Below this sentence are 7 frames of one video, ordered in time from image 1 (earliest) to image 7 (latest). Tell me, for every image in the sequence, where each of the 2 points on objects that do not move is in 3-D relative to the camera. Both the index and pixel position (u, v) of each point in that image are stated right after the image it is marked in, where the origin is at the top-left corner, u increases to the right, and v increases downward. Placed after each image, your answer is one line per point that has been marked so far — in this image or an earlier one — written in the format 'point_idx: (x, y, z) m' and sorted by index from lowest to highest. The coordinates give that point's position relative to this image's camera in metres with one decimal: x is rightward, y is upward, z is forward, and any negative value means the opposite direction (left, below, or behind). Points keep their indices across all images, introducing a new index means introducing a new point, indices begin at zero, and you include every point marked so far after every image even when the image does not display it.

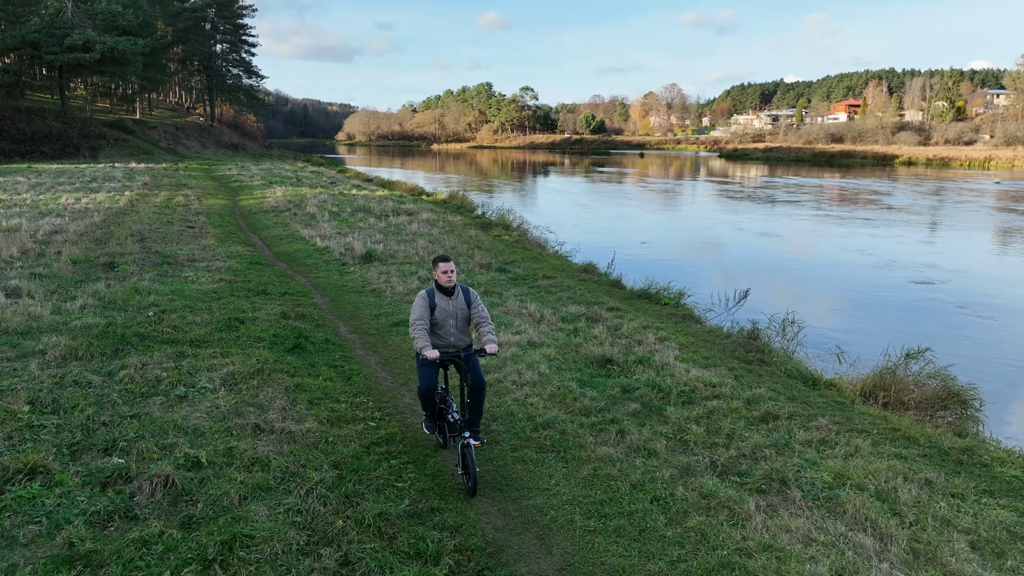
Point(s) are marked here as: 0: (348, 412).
0: (-1.4, -1.0, +6.1) m
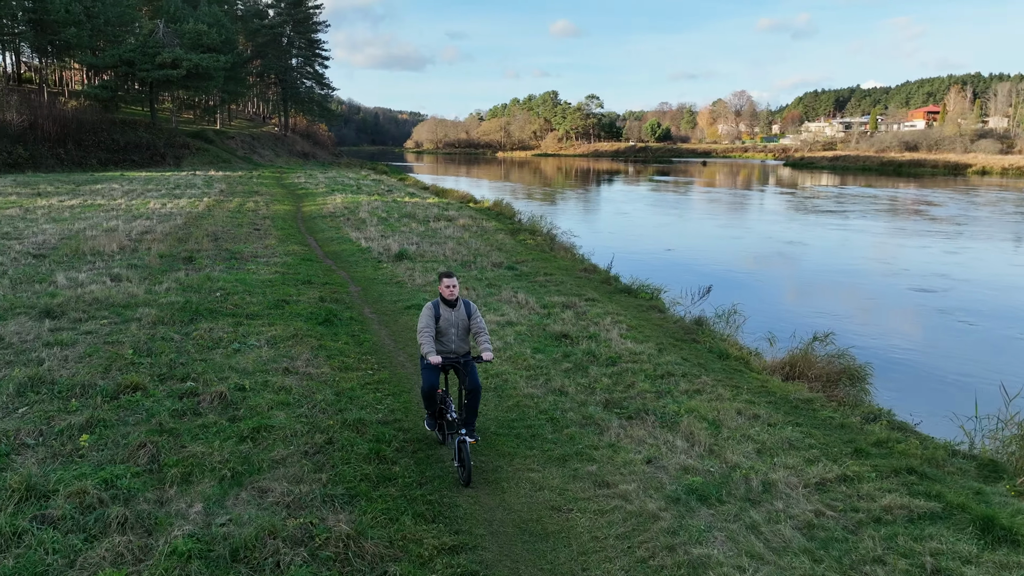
0: (-1.8, -0.8, +8.2) m
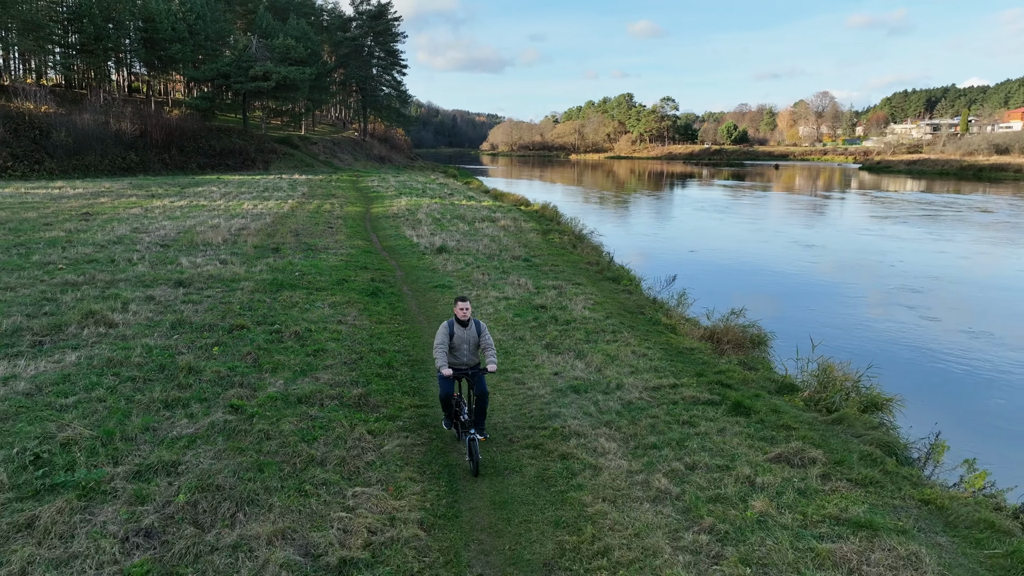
0: (-2.0, -0.5, +11.8) m
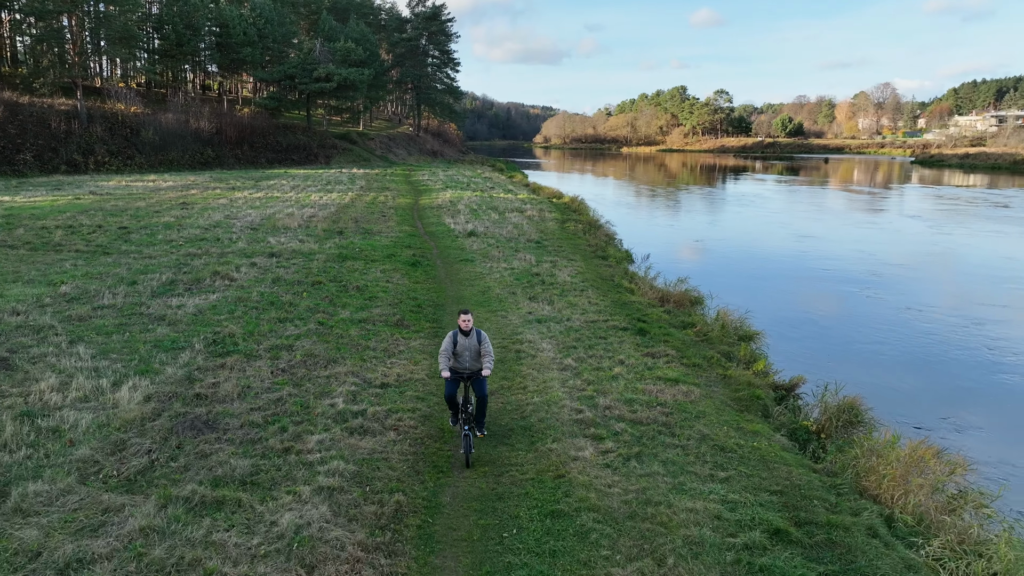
0: (-2.0, +0.2, +16.3) m
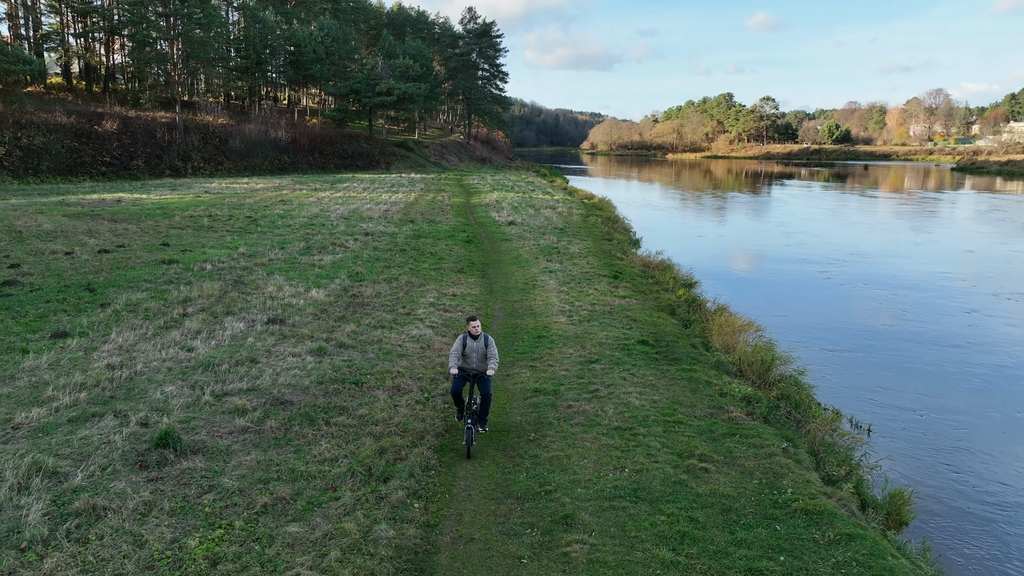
0: (-1.2, +1.2, +23.2) m
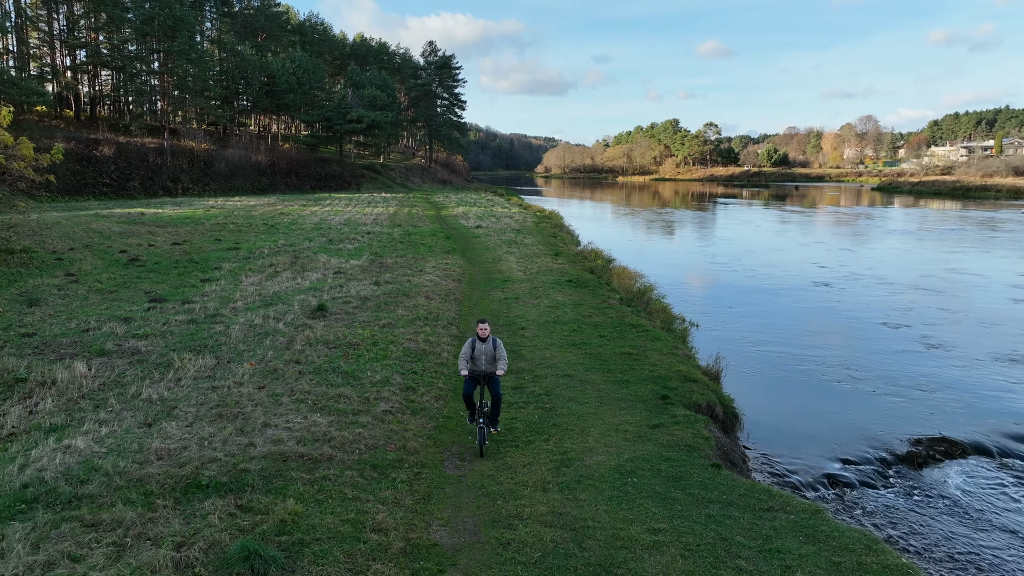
0: (-2.5, +1.9, +31.0) m
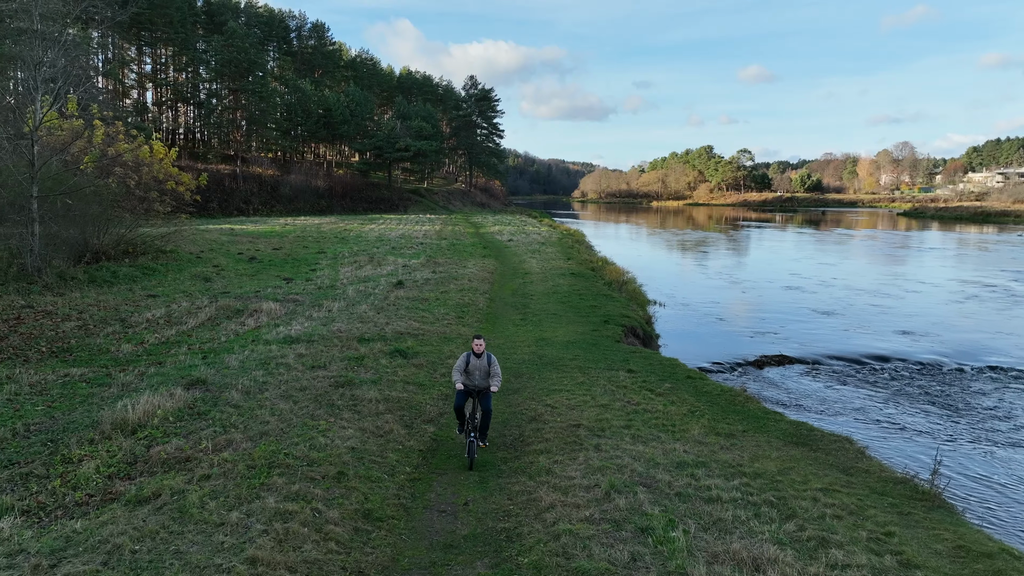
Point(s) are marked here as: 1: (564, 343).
0: (-1.2, +1.9, +38.7) m
1: (+1.0, -1.1, +15.0) m
